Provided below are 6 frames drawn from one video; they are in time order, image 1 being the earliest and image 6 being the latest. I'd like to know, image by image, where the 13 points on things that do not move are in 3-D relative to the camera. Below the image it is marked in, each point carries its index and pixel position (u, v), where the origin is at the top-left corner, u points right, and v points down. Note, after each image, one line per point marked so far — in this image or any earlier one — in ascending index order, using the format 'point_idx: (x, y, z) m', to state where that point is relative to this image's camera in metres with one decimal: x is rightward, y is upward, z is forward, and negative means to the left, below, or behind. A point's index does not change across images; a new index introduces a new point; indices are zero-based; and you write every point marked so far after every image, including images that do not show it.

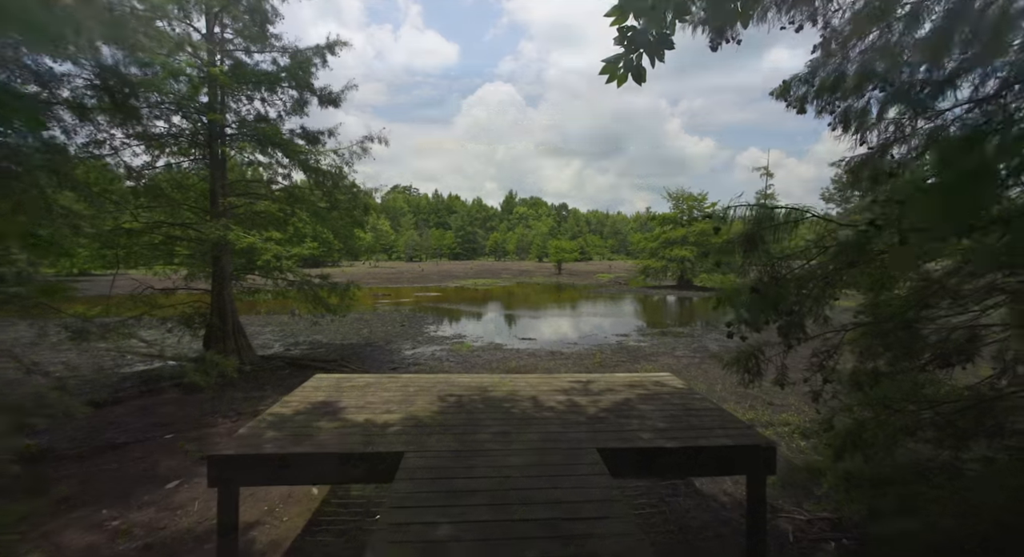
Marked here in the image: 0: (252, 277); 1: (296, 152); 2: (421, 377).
0: (-5.3, 0.0, +9.9) m
1: (-4.2, +2.5, +9.5) m
2: (-1.0, -1.1, +5.2) m
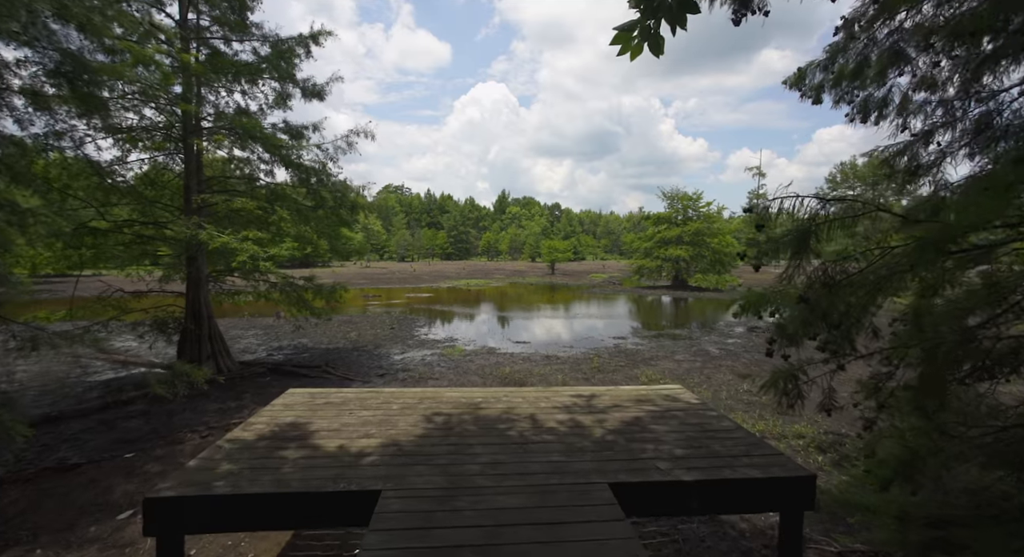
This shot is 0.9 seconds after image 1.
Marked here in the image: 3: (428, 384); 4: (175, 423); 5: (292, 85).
0: (-5.4, 0.0, +9.4) m
1: (-4.3, +2.4, +9.0) m
2: (-1.0, -1.1, +4.7) m
3: (-1.6, -2.0, +9.0) m
4: (-4.3, -1.9, +6.3) m
5: (-4.4, +3.9, +9.7) m
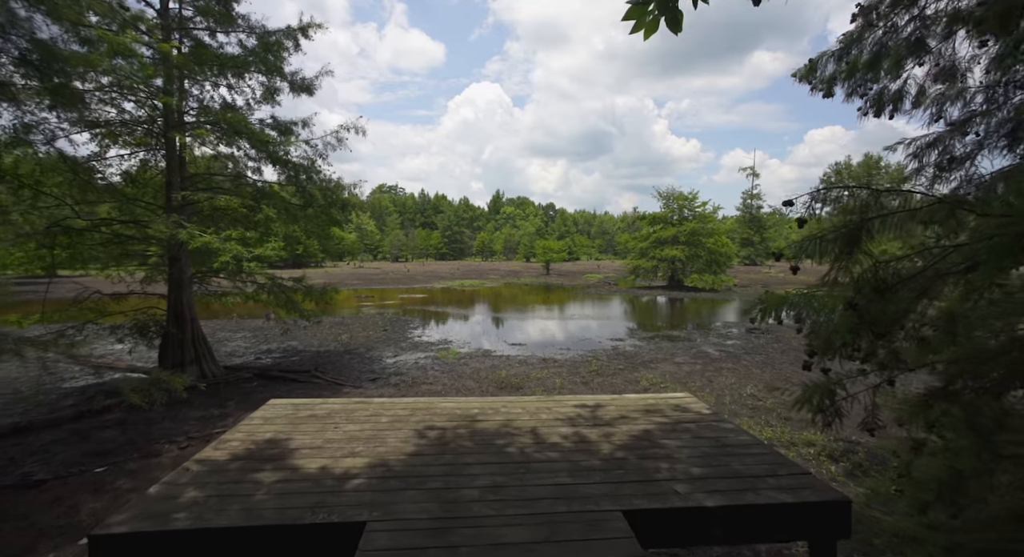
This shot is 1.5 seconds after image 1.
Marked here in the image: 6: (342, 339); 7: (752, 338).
0: (-5.5, 0.0, +9.0) m
1: (-4.4, +2.4, +8.6) m
2: (-1.0, -1.1, +4.4) m
3: (-1.6, -2.0, +8.7) m
4: (-4.4, -1.9, +5.9) m
5: (-4.5, +3.9, +9.4) m
6: (-4.7, -1.7, +13.5) m
7: (+7.0, -1.7, +14.2) m
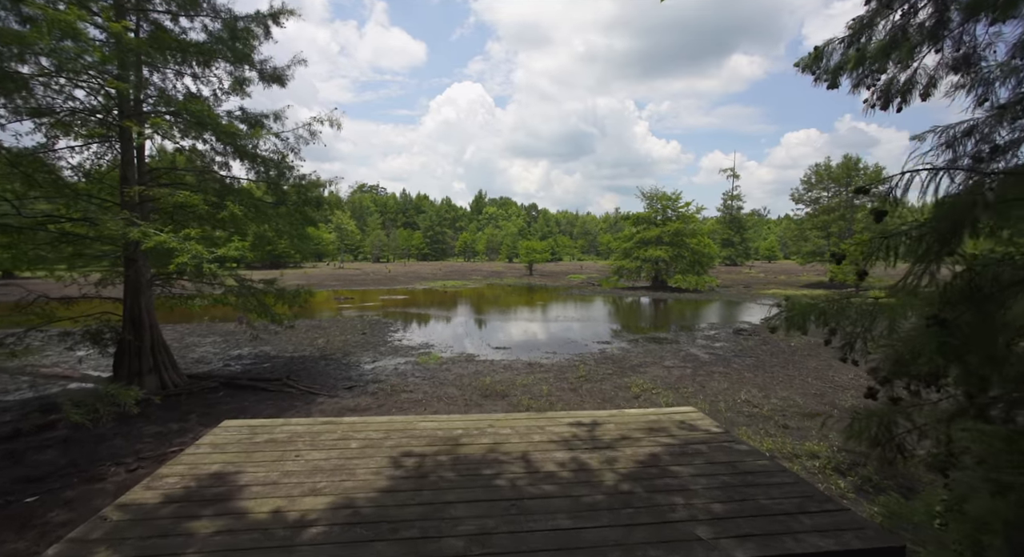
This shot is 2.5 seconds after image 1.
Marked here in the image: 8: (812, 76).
0: (-5.8, -0.1, +8.4) m
1: (-4.7, +2.4, +8.0) m
2: (-1.1, -1.2, +4.0) m
3: (-1.9, -2.0, +8.3) m
4: (-4.5, -1.9, +5.3) m
5: (-4.8, +3.8, +8.8) m
6: (-5.1, -1.7, +12.9) m
7: (+6.6, -1.8, +14.0) m
8: (+3.1, +2.1, +5.0) m
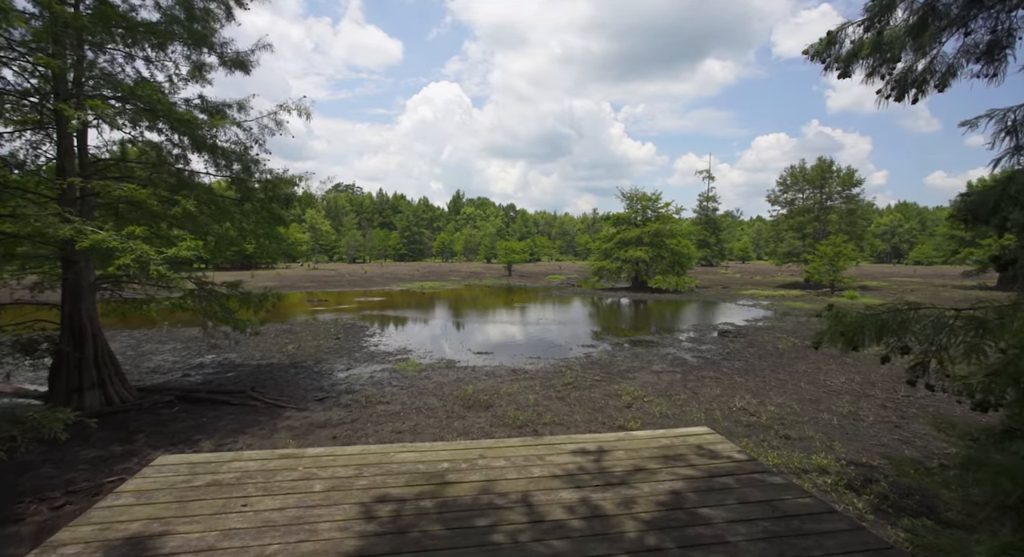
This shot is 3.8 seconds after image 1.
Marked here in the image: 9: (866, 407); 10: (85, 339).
0: (-6.0, -0.1, +7.6) m
1: (-4.9, +2.3, +7.3) m
2: (-1.2, -1.2, +3.4) m
3: (-2.1, -2.1, +7.7) m
4: (-4.6, -2.0, +4.6) m
5: (-5.1, +3.8, +8.1) m
6: (-5.6, -1.8, +12.2) m
7: (+6.1, -1.8, +13.8) m
8: (+3.0, +2.1, +4.7) m
9: (+5.4, -1.9, +7.4) m
10: (-6.0, -0.9, +6.9) m
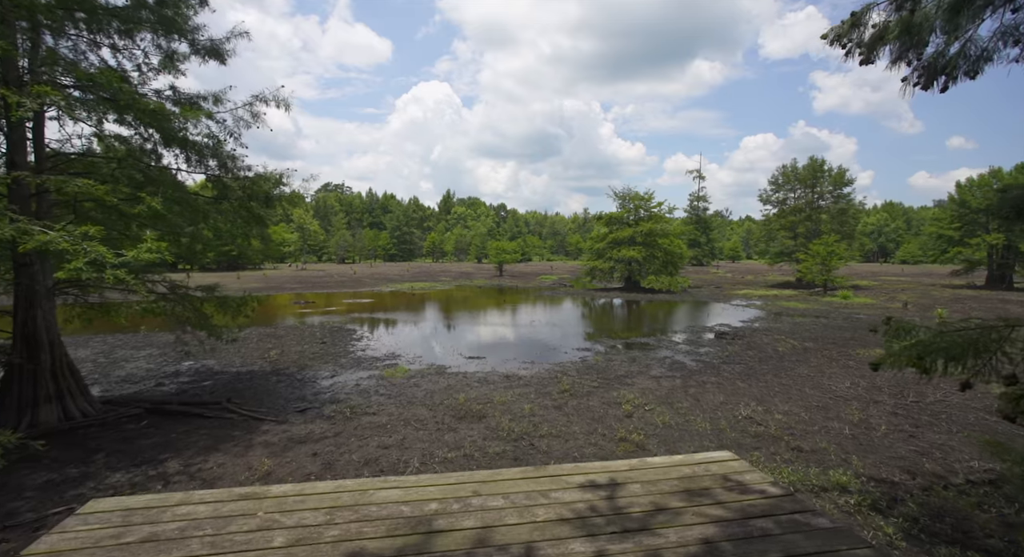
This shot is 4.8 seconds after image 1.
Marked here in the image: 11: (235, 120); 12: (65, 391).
0: (-6.1, -0.2, +7.1) m
1: (-5.0, +2.3, +6.8) m
2: (-1.2, -1.2, +3.0) m
3: (-2.2, -2.1, +7.2) m
4: (-4.7, -2.0, +4.1) m
5: (-5.2, +3.7, +7.6) m
6: (-5.8, -1.8, +11.6) m
7: (+5.8, -1.8, +13.5) m
8: (+2.9, +2.0, +4.3) m
9: (+5.3, -2.0, +7.1) m
10: (-6.1, -0.9, +6.3) m
11: (-4.2, +2.4, +7.4) m
12: (-6.1, -1.5, +6.7) m
